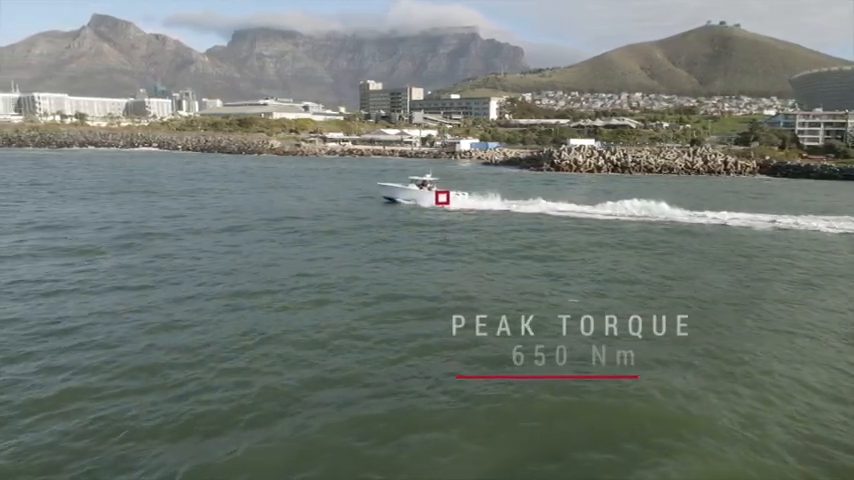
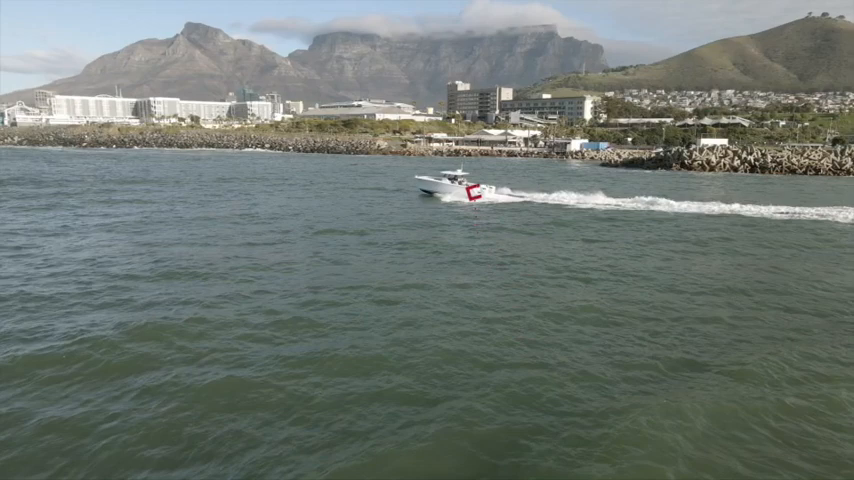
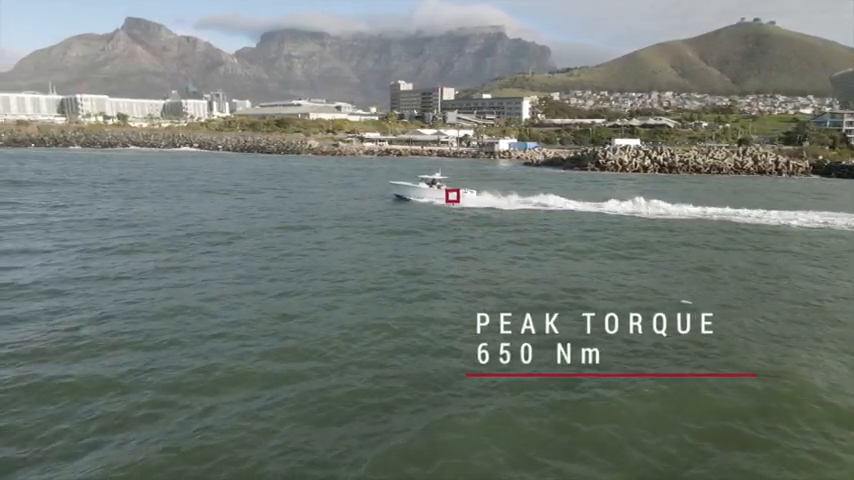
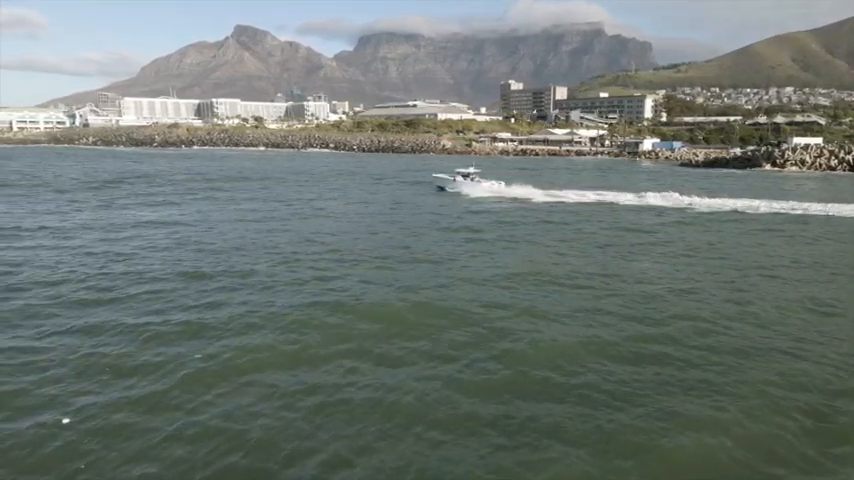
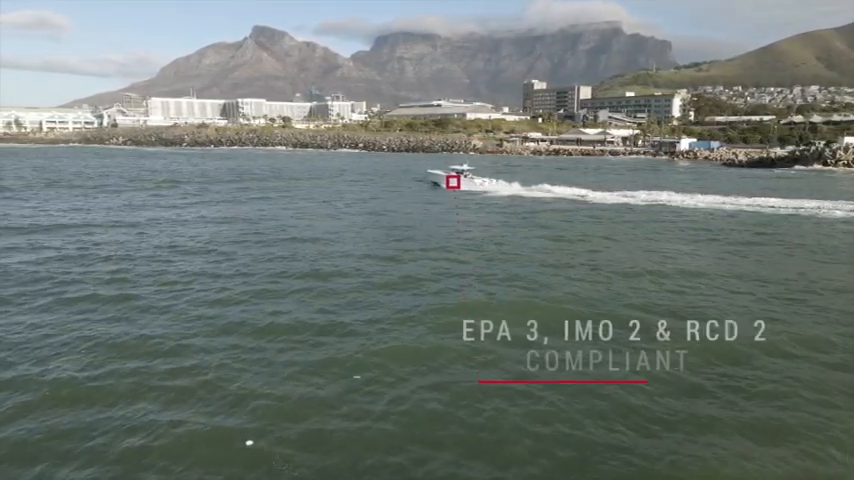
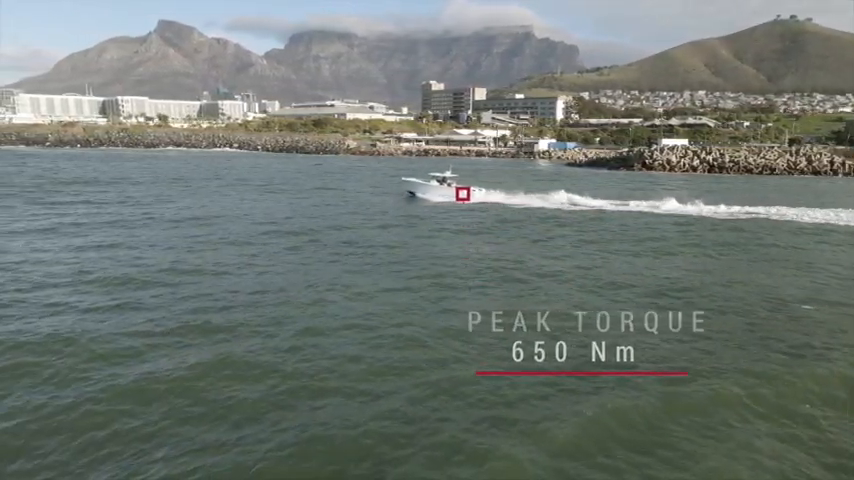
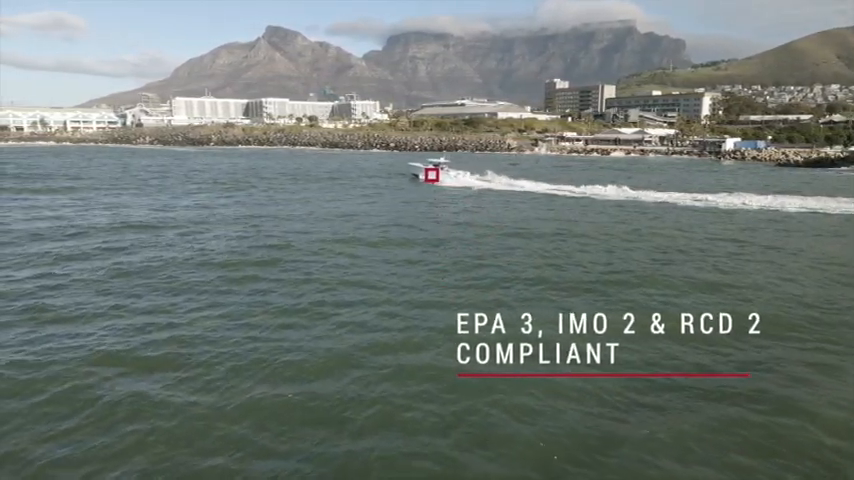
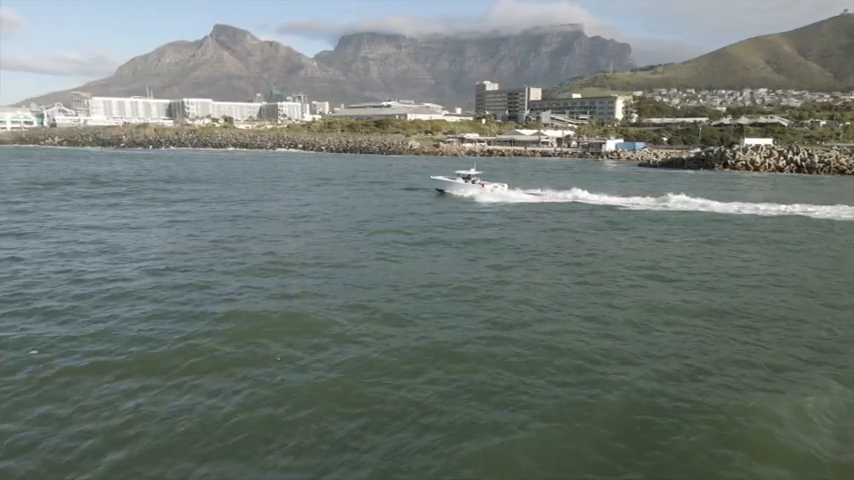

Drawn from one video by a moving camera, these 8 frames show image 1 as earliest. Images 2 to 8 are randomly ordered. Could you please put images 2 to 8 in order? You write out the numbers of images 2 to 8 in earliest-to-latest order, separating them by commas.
3, 6, 2, 8, 4, 5, 7
